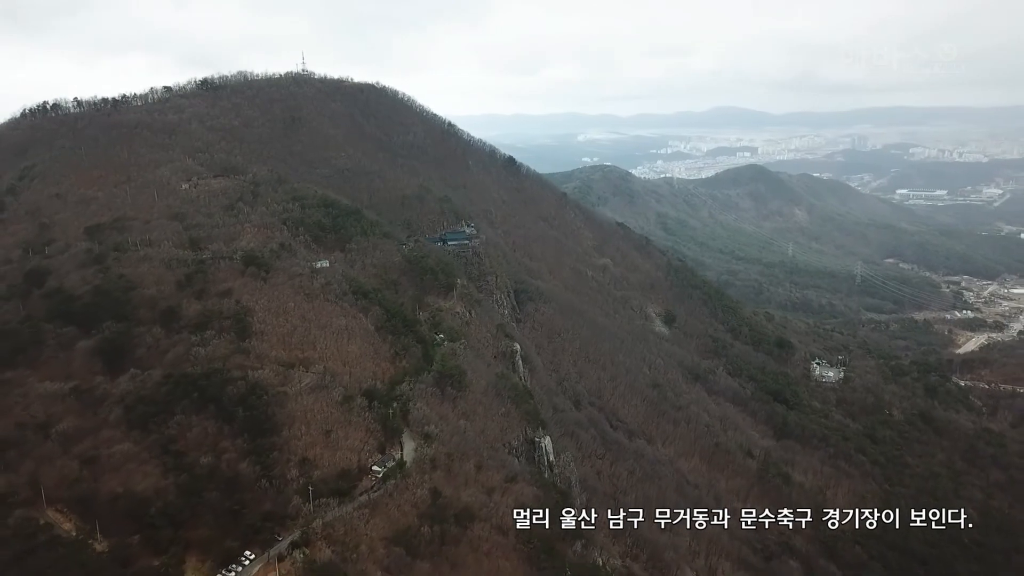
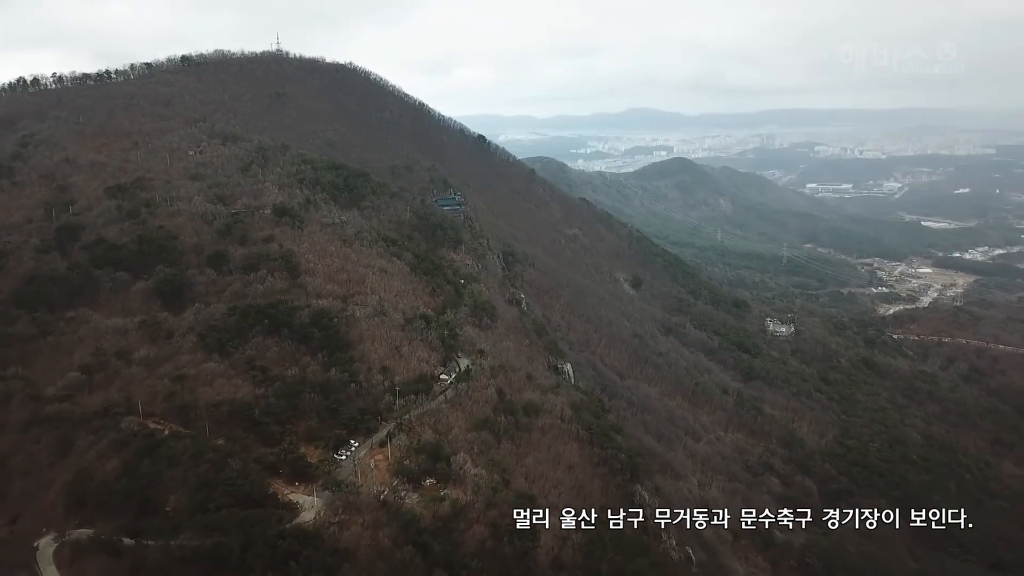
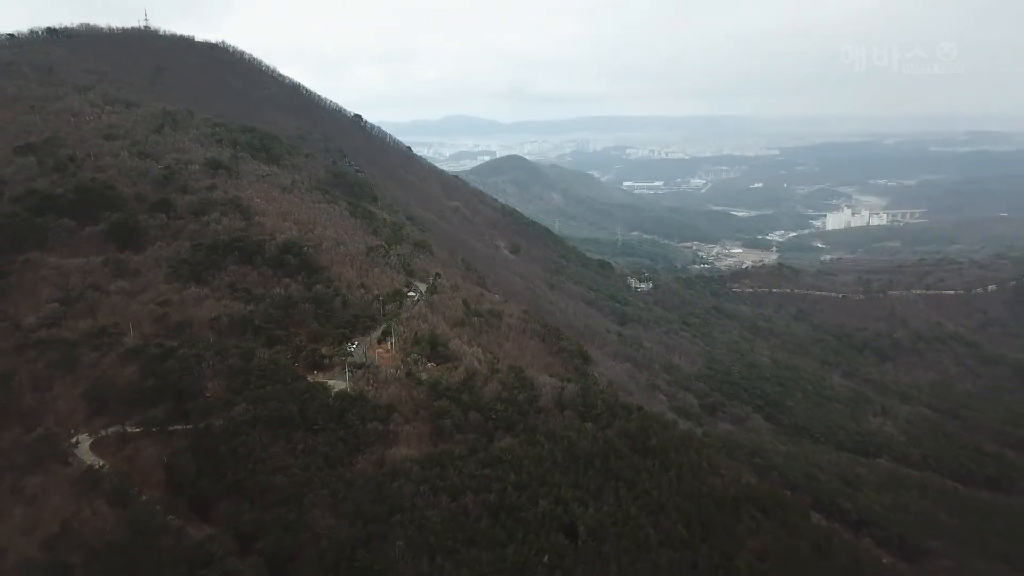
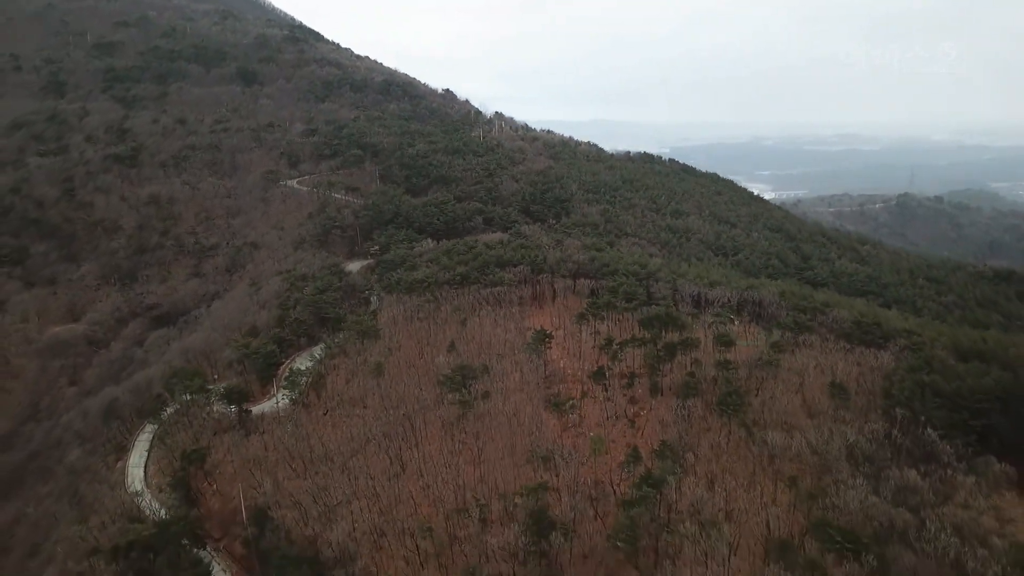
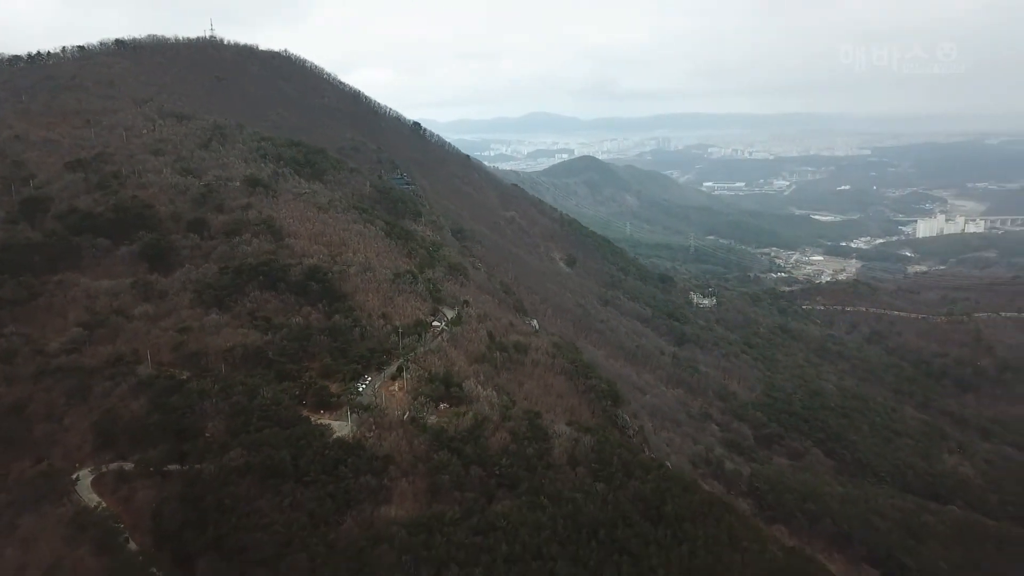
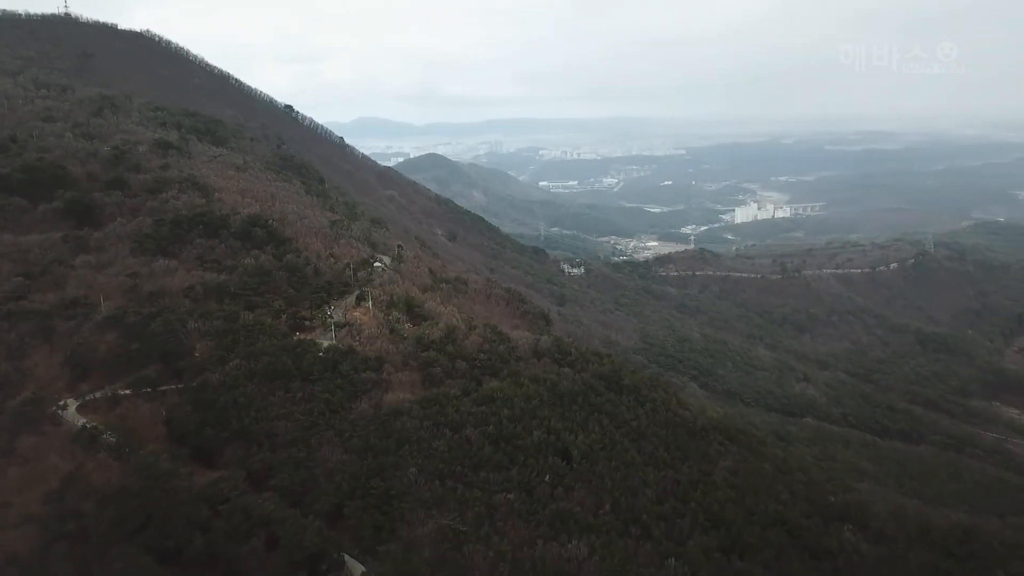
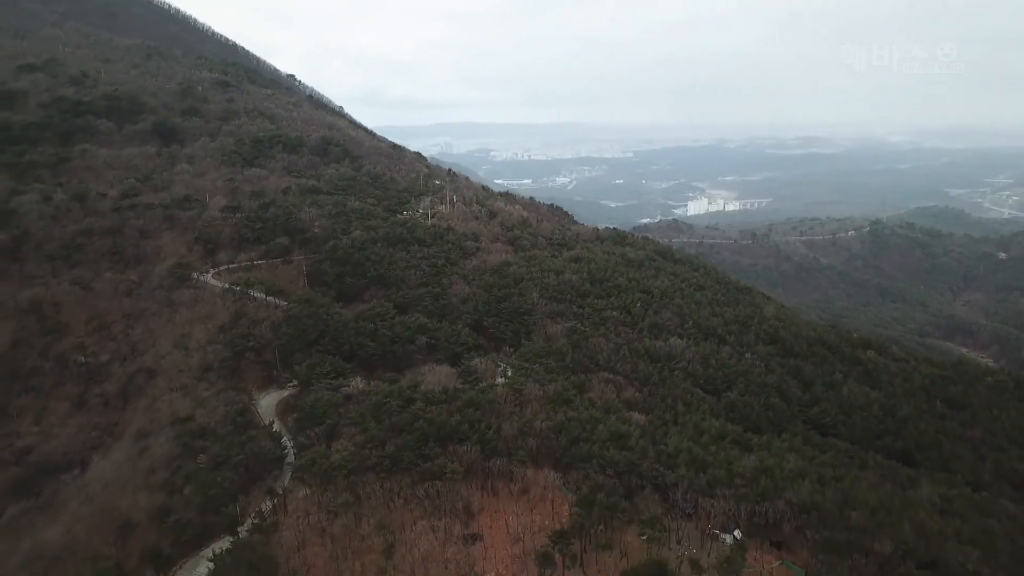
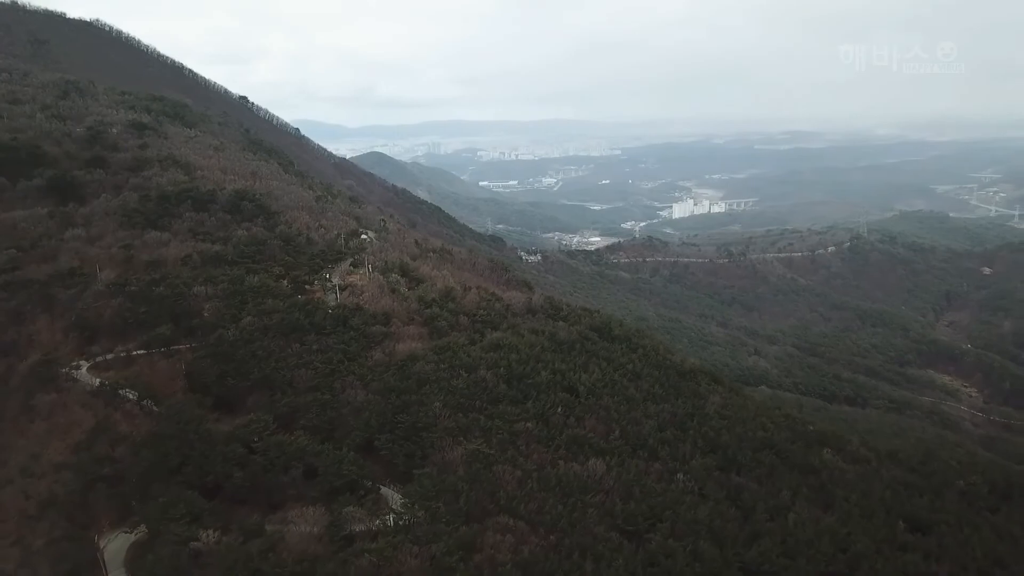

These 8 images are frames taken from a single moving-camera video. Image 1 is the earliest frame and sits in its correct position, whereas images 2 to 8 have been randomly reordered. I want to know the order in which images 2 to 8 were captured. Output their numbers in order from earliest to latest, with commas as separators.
2, 5, 3, 6, 8, 7, 4
